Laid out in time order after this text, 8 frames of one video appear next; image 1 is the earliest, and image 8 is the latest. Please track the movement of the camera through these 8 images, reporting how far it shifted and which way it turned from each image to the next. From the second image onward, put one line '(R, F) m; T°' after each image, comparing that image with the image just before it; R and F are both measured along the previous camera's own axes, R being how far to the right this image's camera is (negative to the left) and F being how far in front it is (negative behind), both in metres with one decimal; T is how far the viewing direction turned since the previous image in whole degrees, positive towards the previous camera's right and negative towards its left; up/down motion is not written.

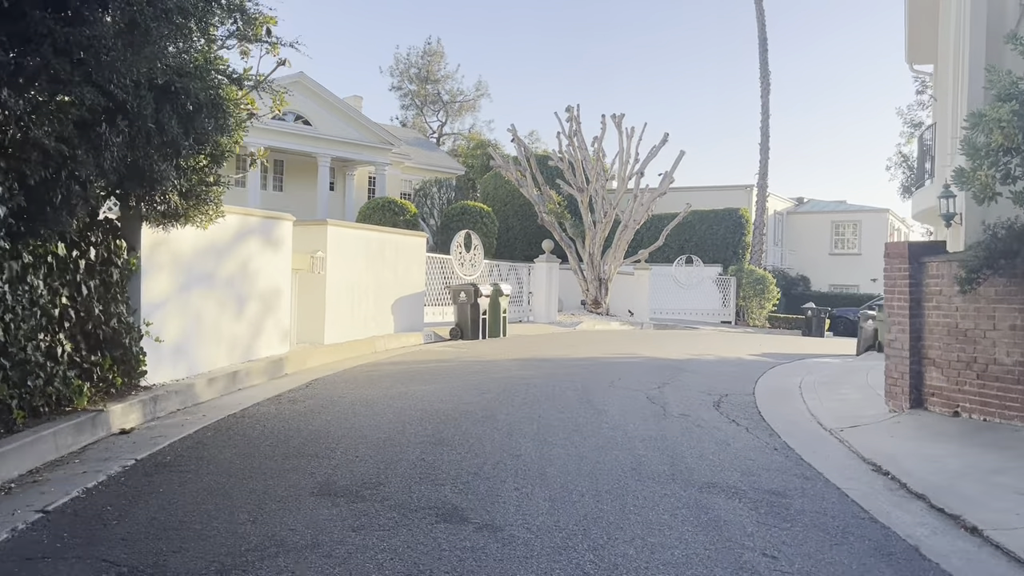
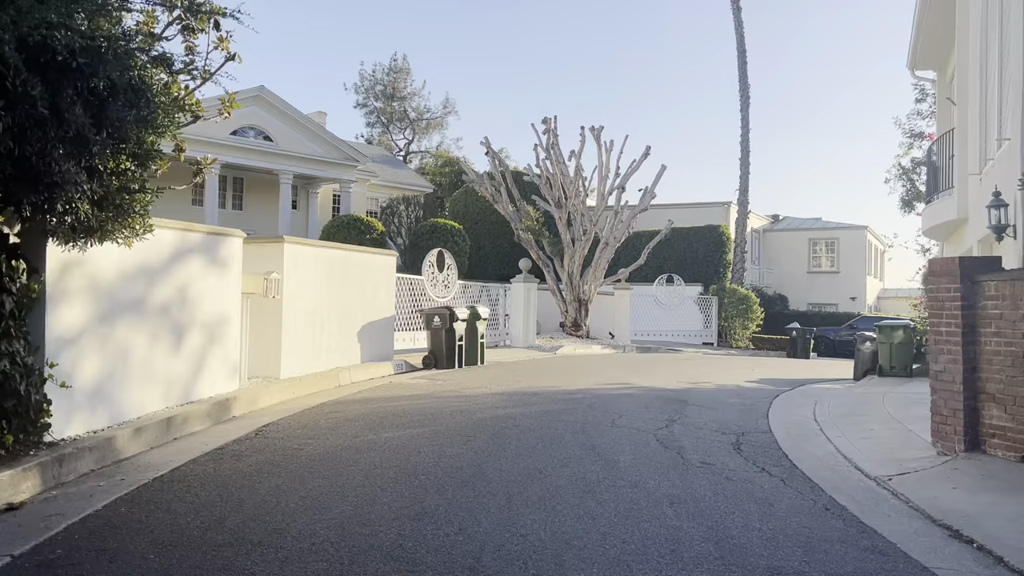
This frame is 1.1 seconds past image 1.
(-0.2, +1.4) m; +2°
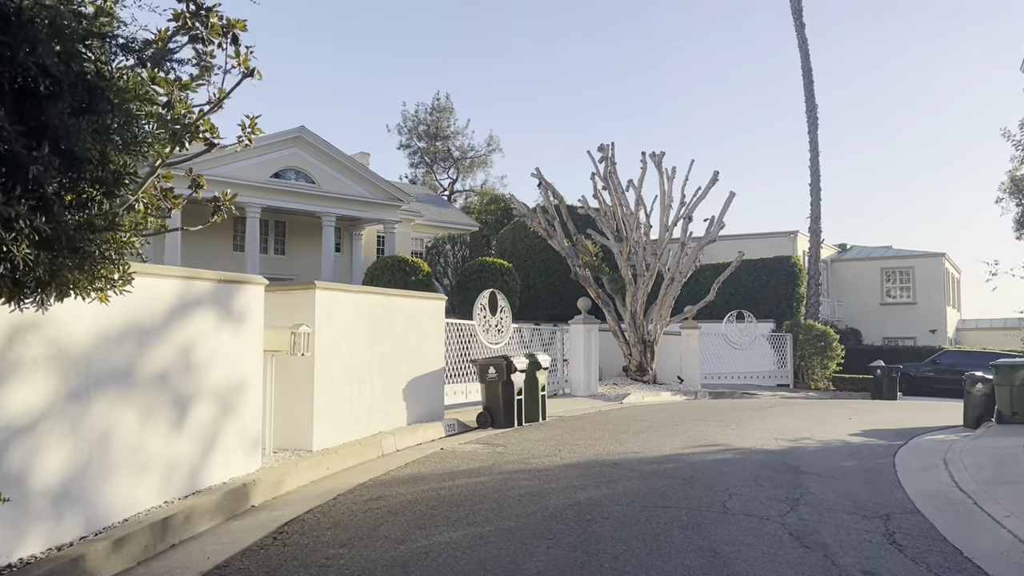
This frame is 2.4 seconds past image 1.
(-0.3, +1.7) m; -3°
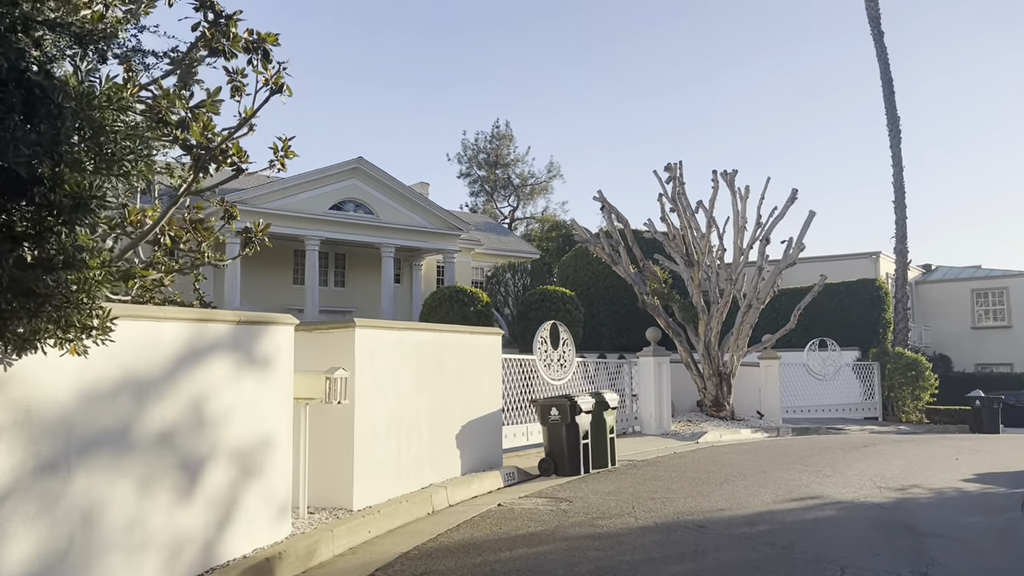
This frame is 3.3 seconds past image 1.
(0.0, +1.1) m; -4°
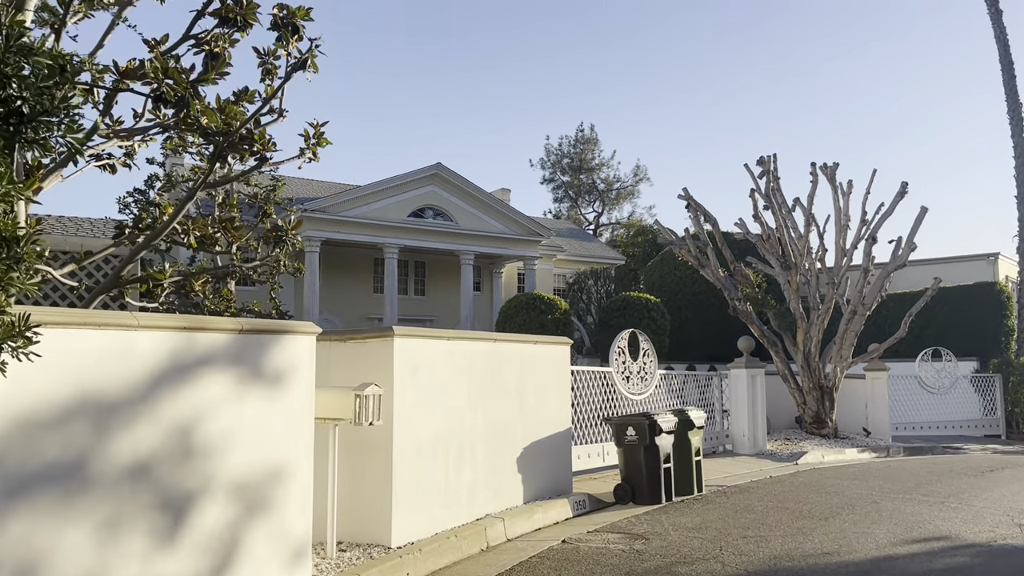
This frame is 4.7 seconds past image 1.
(+0.2, +1.1) m; -6°
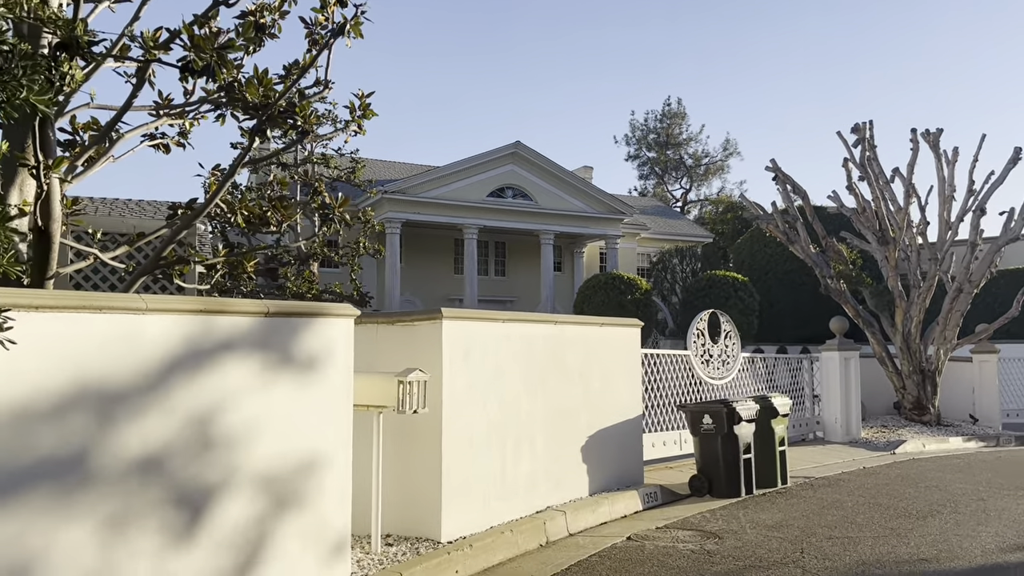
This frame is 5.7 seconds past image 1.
(+0.2, +0.5) m; -6°
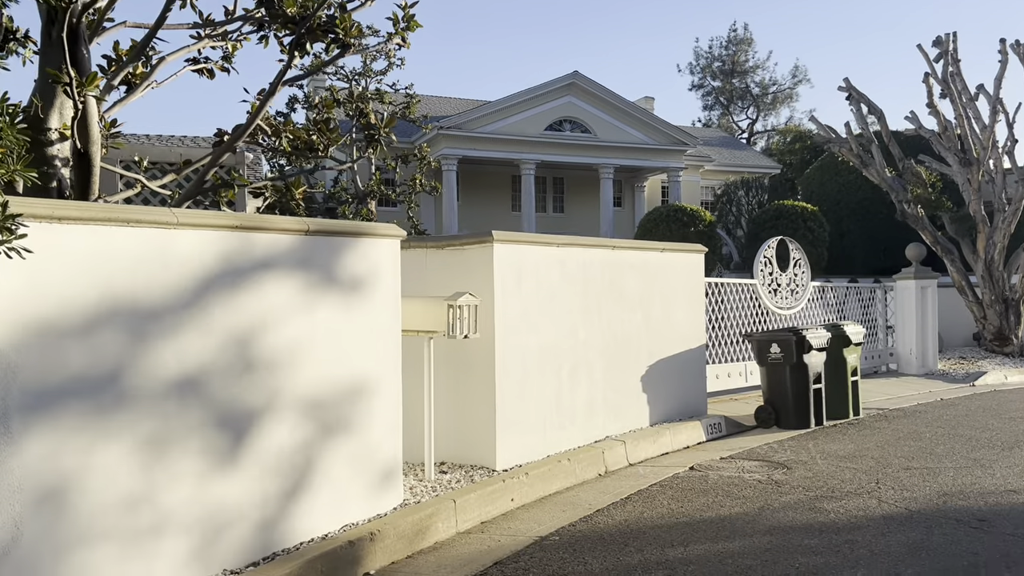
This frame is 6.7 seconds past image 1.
(0.0, +0.3) m; -4°
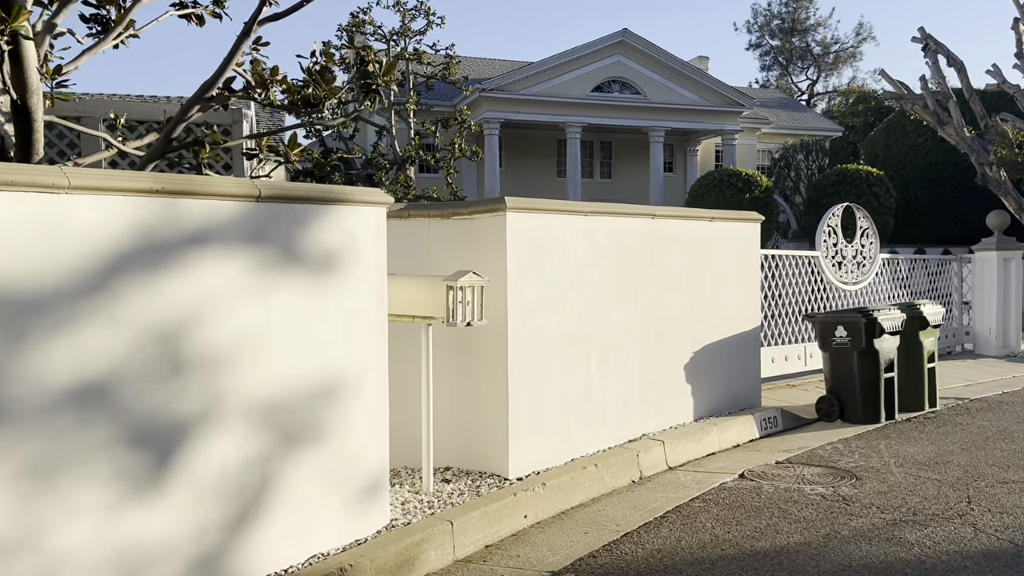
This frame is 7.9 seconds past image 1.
(+0.2, +1.0) m; -3°
